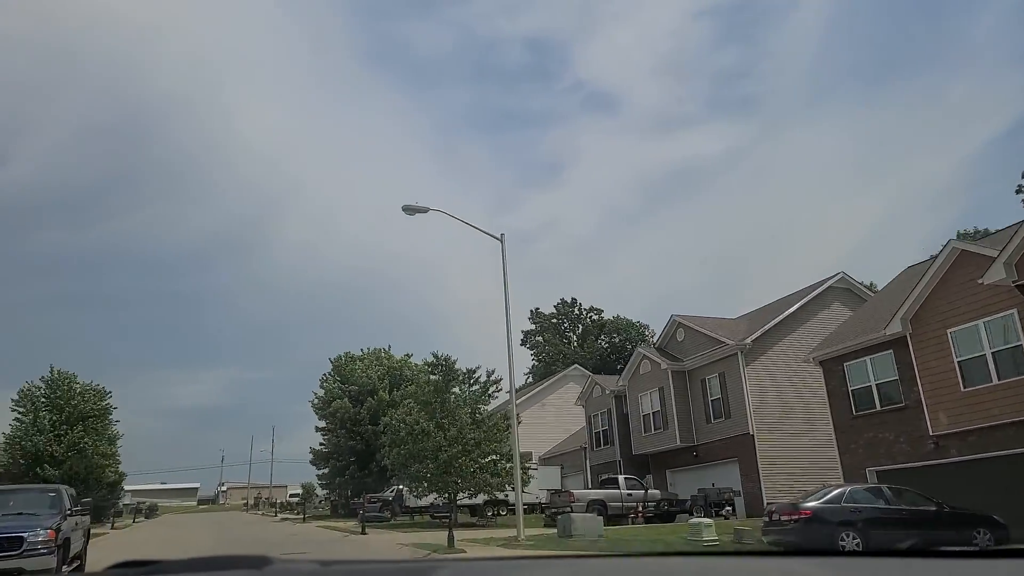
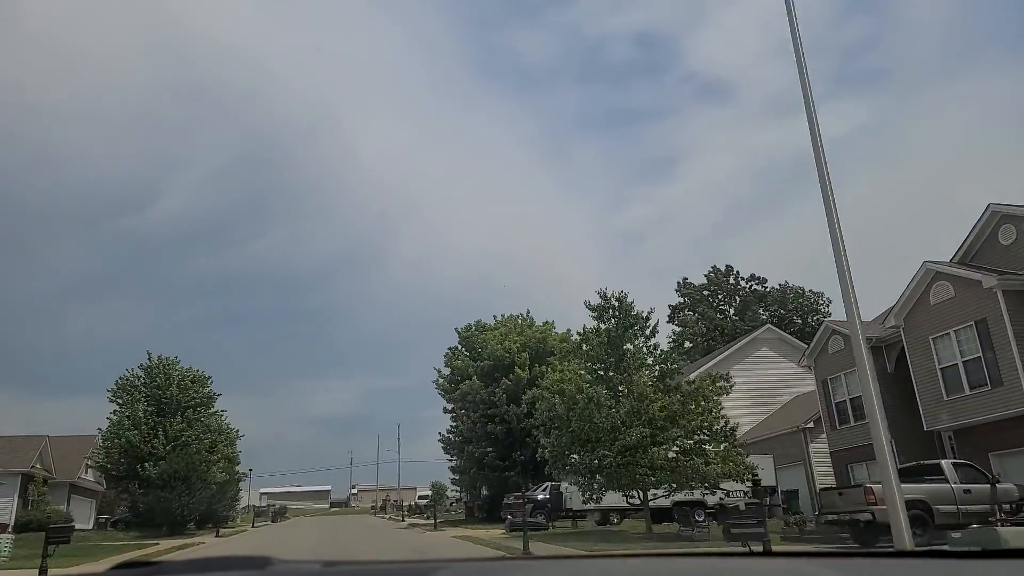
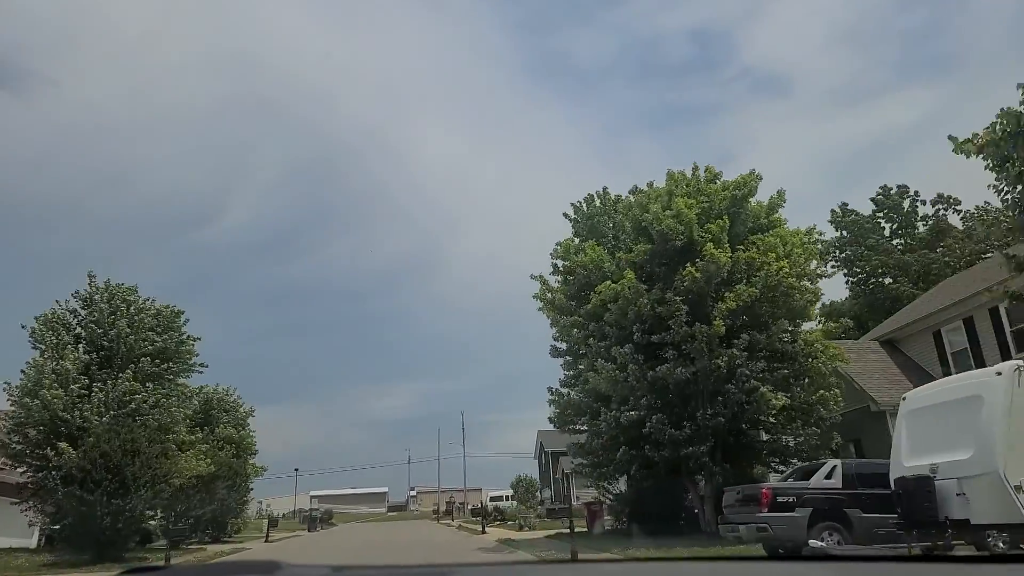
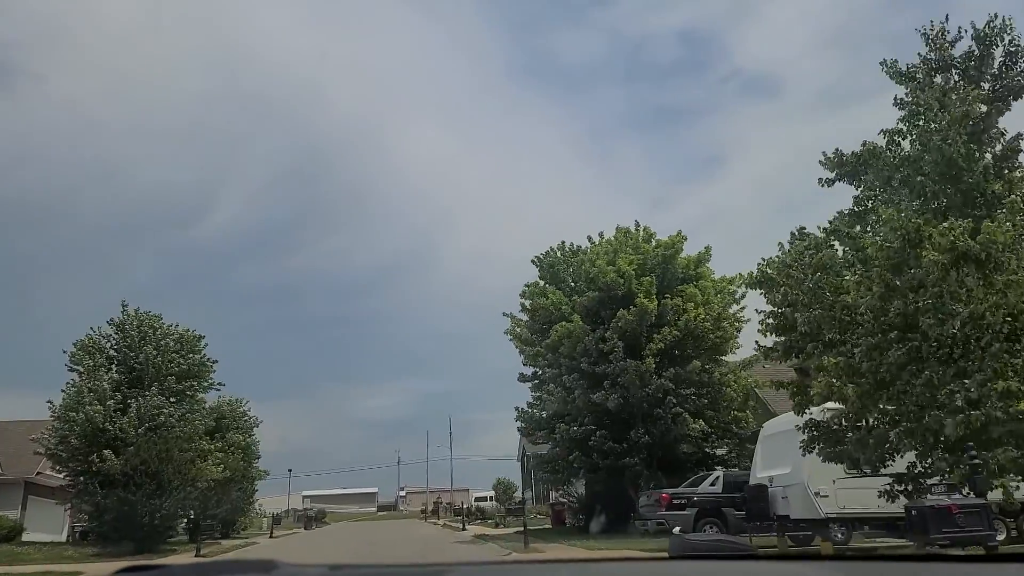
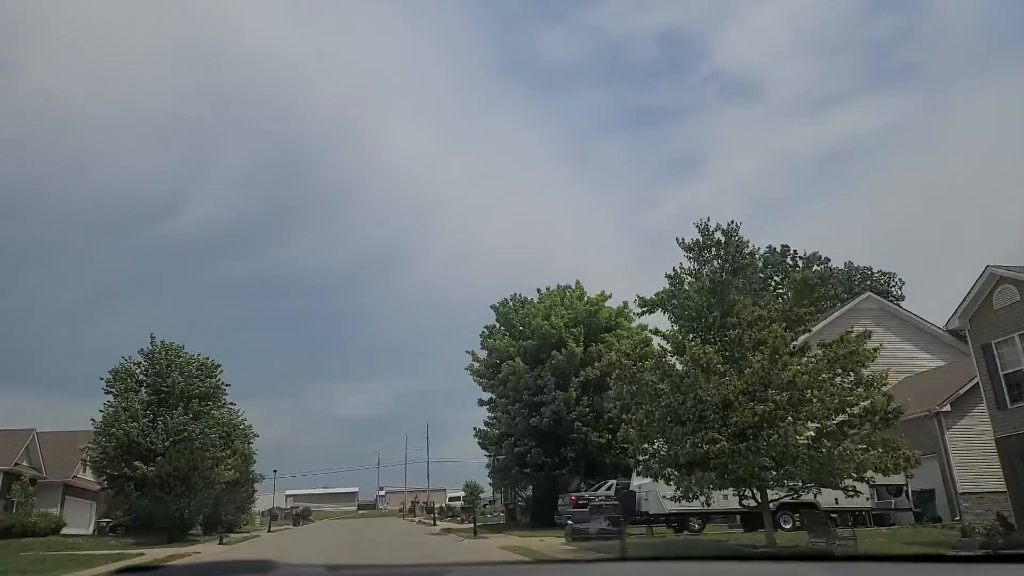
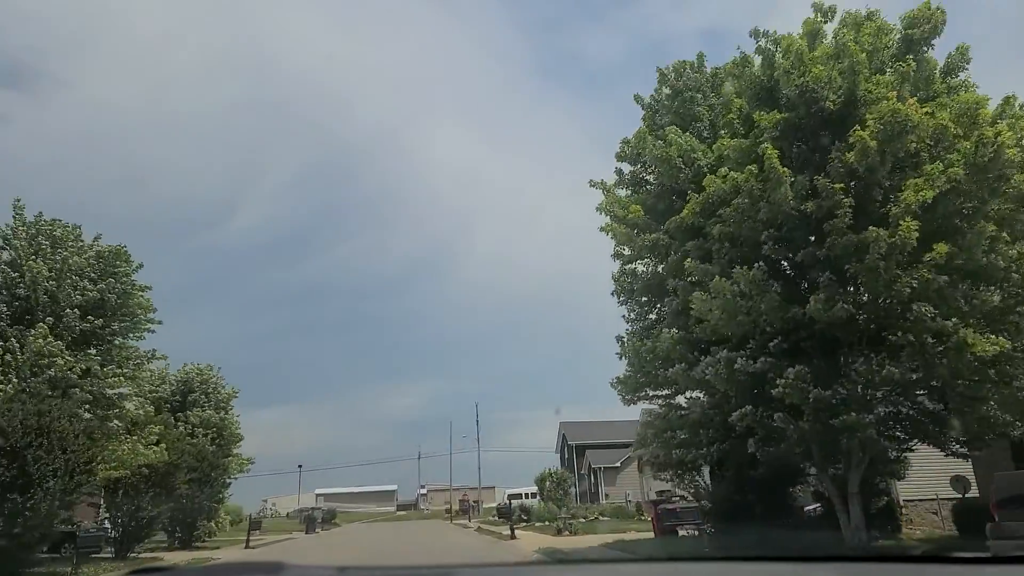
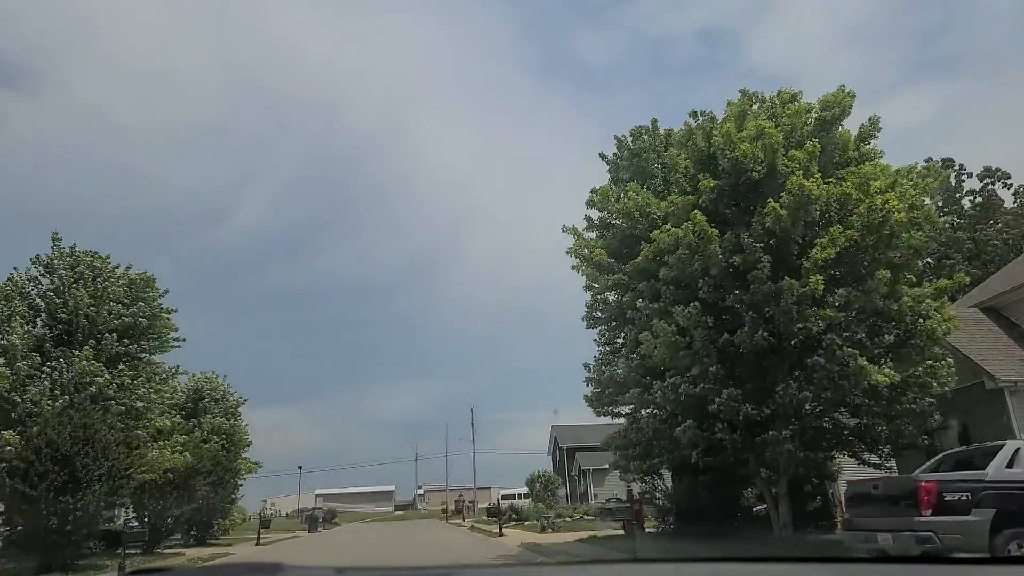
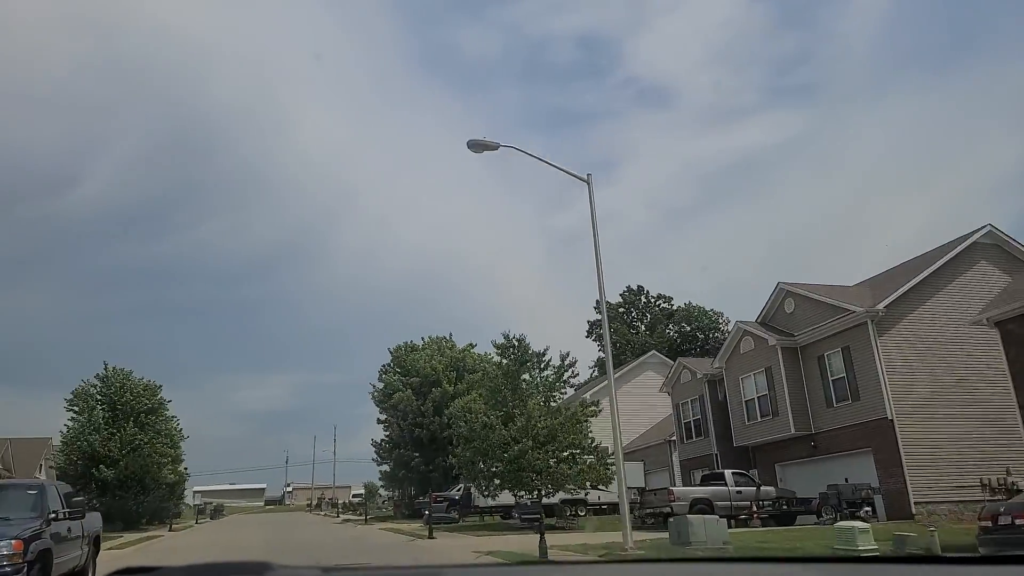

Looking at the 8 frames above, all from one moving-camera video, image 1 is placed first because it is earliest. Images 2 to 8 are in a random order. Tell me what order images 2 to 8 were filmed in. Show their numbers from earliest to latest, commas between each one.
8, 2, 5, 4, 3, 7, 6
